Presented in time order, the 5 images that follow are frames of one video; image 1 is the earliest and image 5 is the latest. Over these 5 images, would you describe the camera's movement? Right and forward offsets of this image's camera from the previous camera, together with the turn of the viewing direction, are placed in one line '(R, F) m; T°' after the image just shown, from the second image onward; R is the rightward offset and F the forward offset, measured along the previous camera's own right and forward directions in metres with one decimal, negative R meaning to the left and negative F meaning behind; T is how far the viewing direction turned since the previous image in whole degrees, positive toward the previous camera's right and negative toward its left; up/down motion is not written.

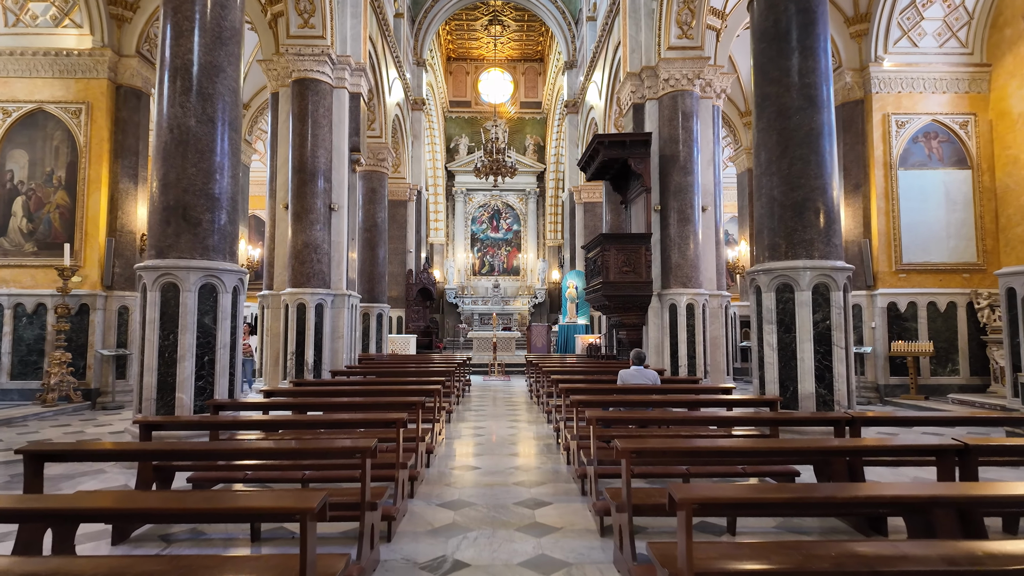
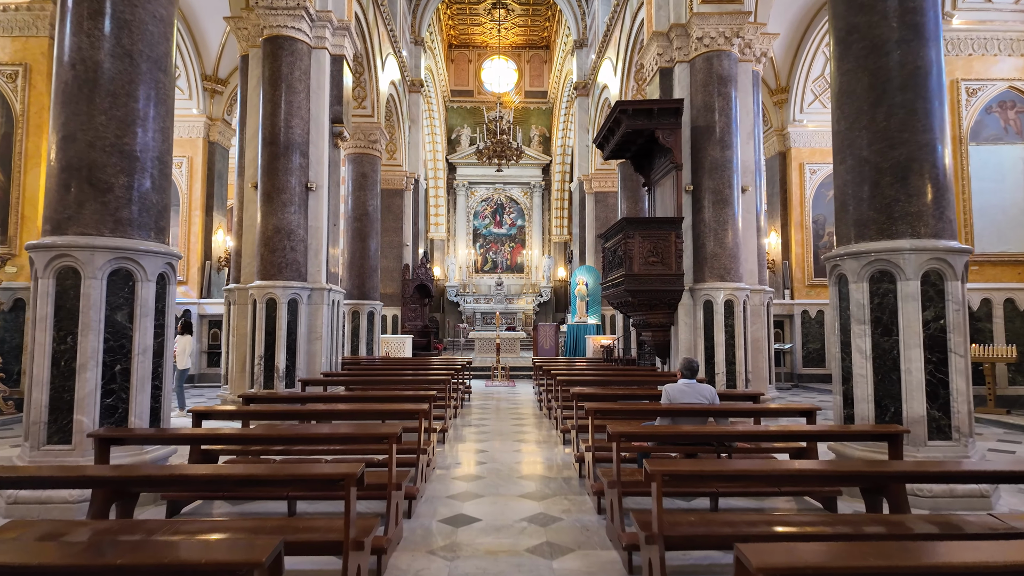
(-0.1, +1.4) m; 0°
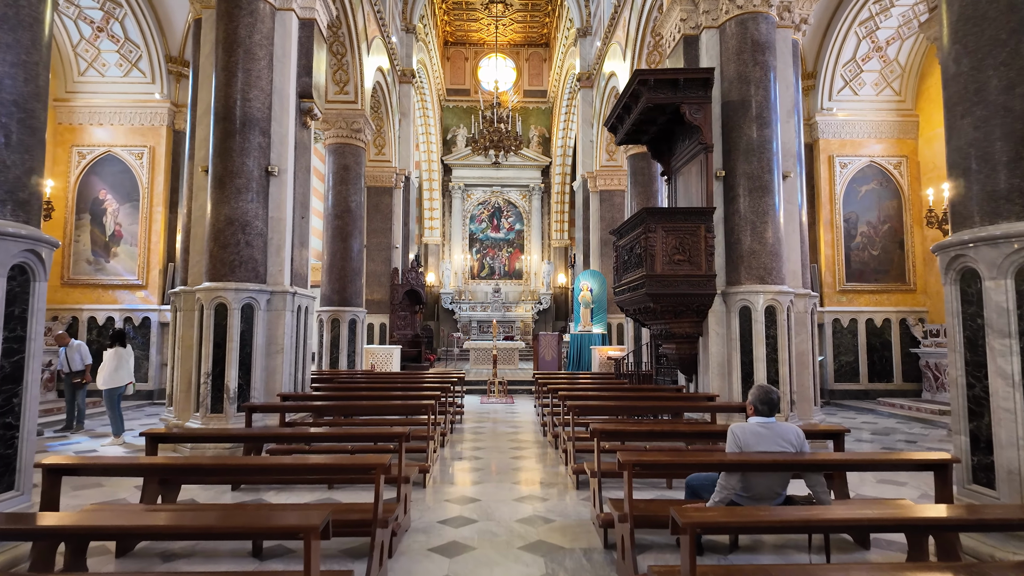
(0.0, +1.3) m; 0°
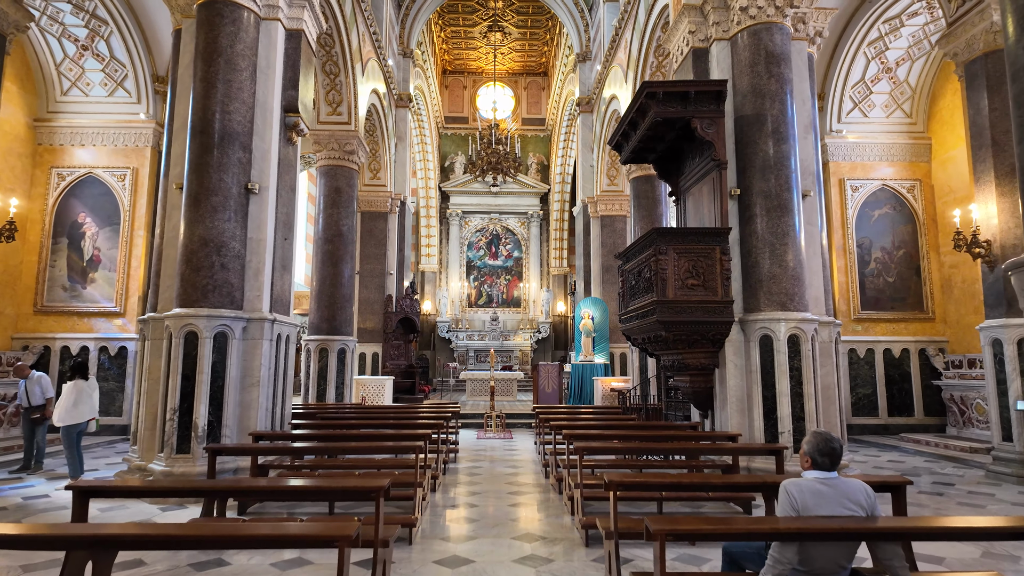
(0.0, +0.6) m; 0°
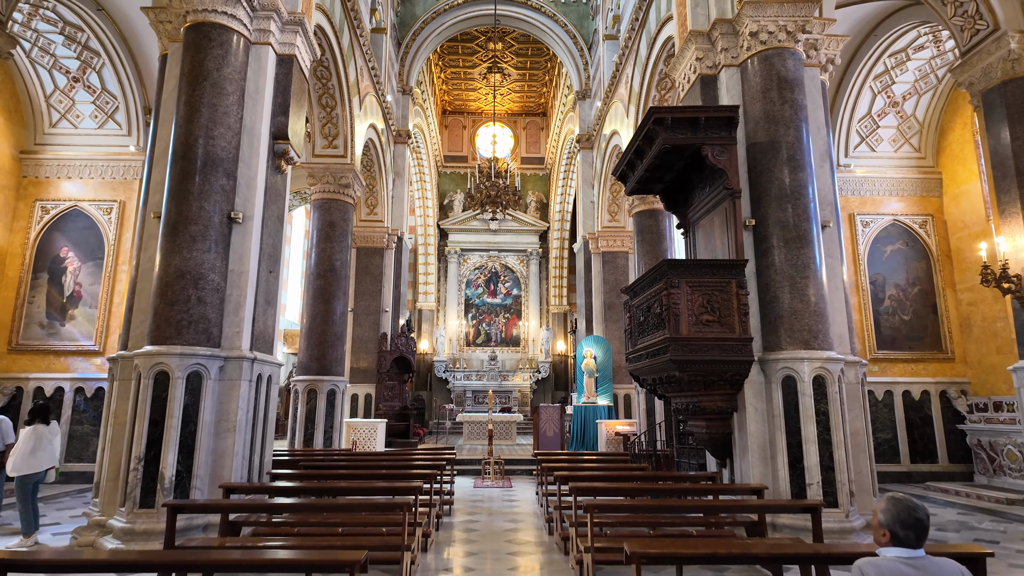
(0.0, +0.5) m; 0°
